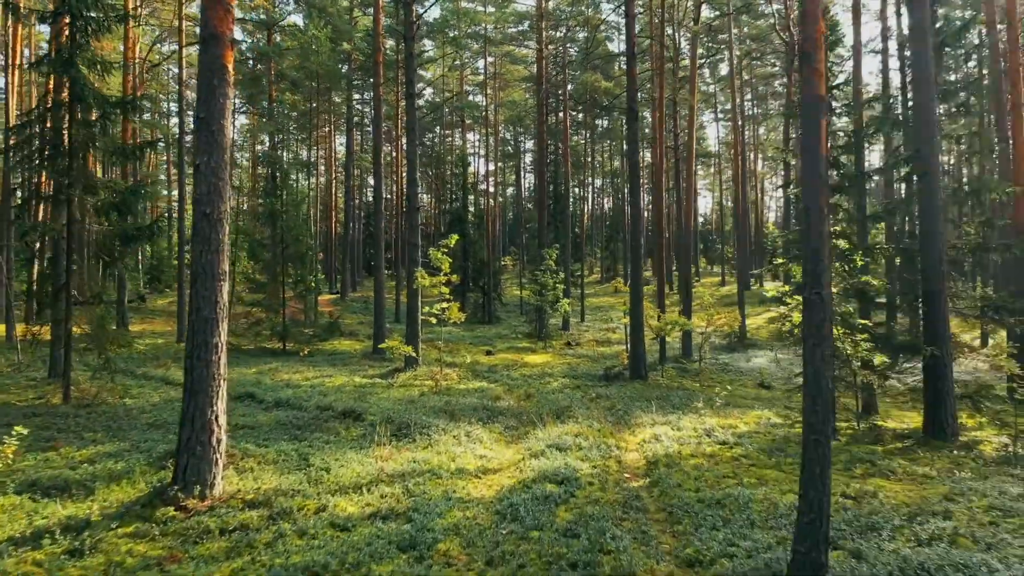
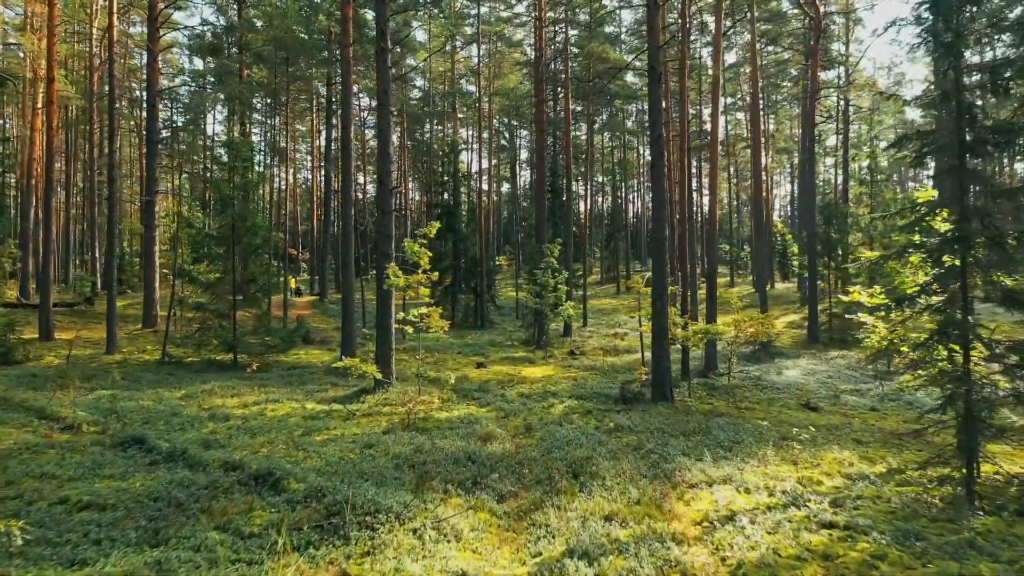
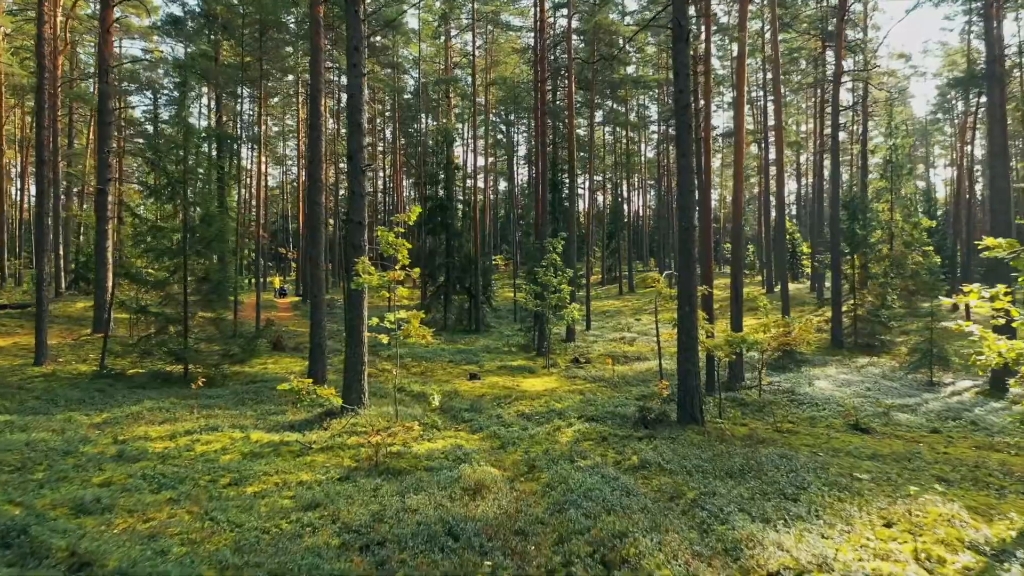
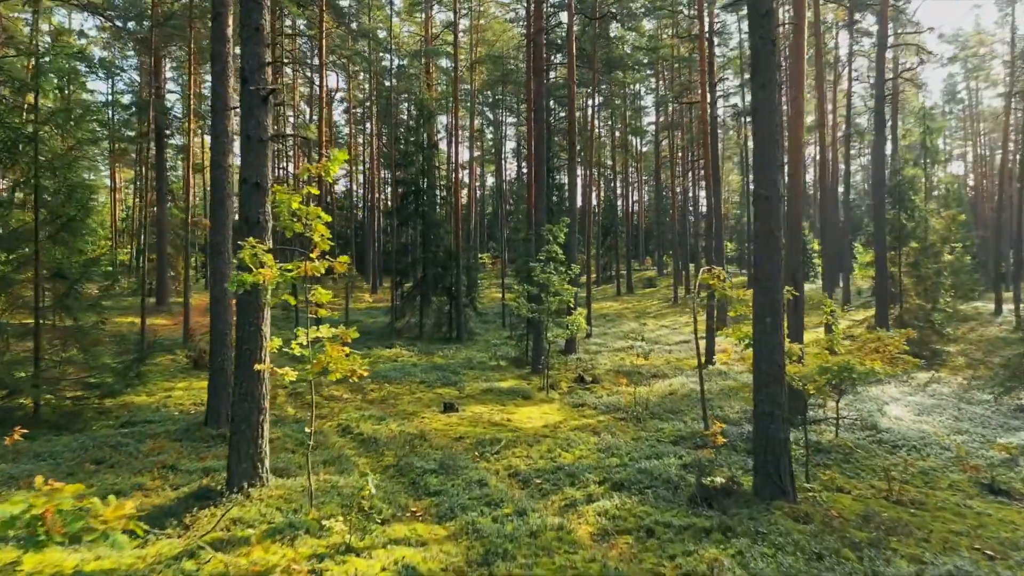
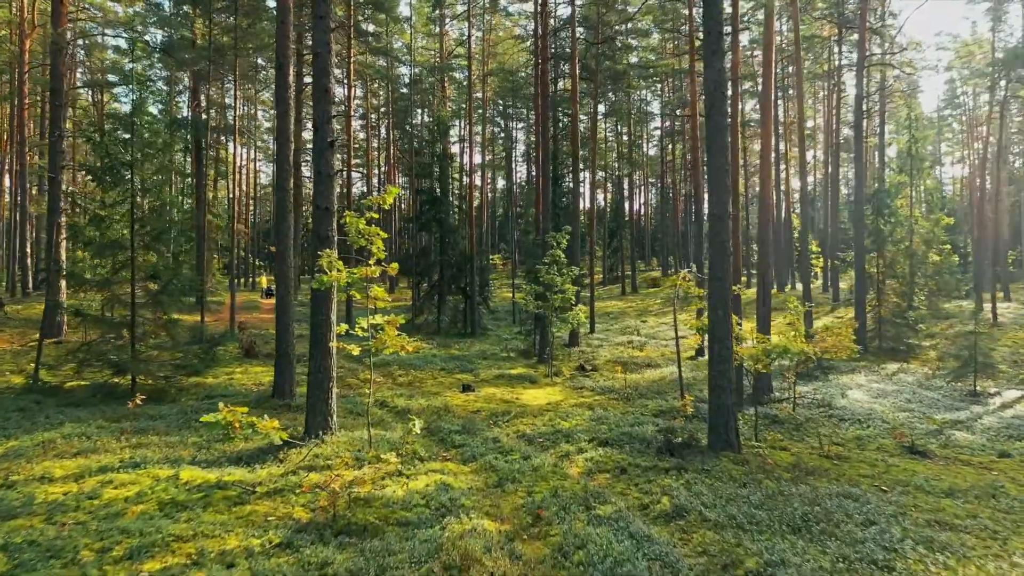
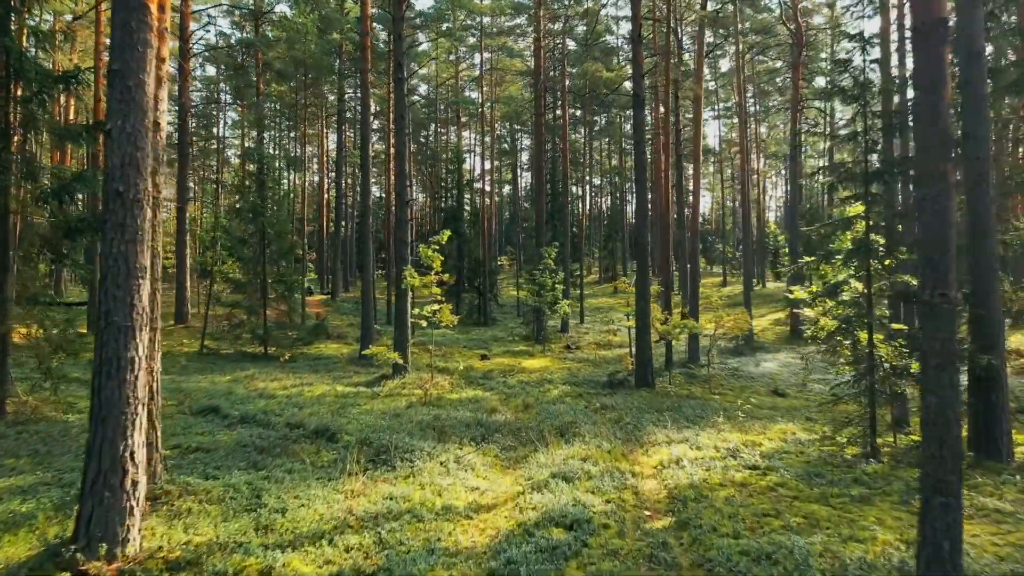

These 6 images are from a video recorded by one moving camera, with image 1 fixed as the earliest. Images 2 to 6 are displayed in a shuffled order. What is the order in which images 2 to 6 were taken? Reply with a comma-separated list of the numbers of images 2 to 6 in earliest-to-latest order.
6, 2, 3, 5, 4
